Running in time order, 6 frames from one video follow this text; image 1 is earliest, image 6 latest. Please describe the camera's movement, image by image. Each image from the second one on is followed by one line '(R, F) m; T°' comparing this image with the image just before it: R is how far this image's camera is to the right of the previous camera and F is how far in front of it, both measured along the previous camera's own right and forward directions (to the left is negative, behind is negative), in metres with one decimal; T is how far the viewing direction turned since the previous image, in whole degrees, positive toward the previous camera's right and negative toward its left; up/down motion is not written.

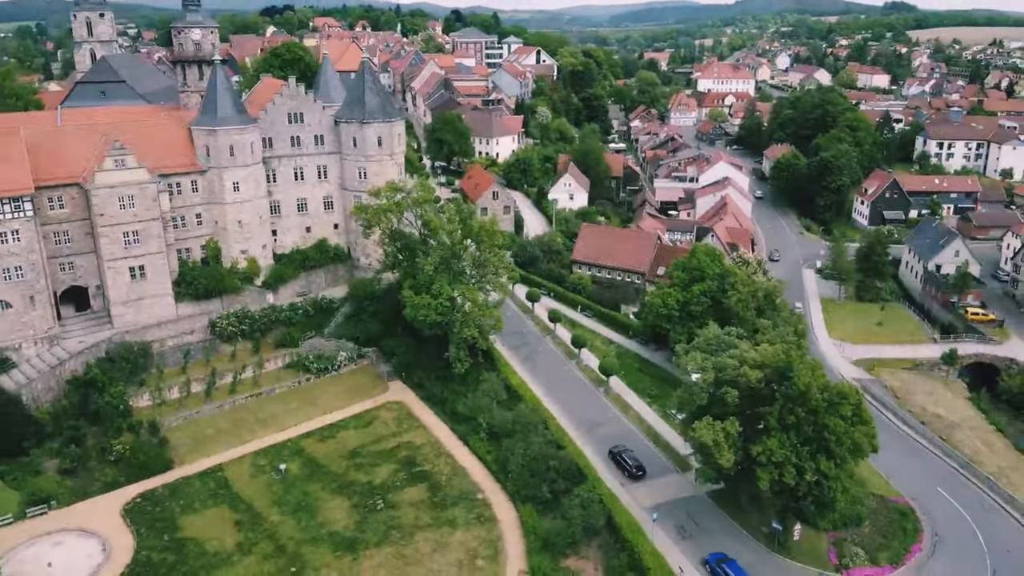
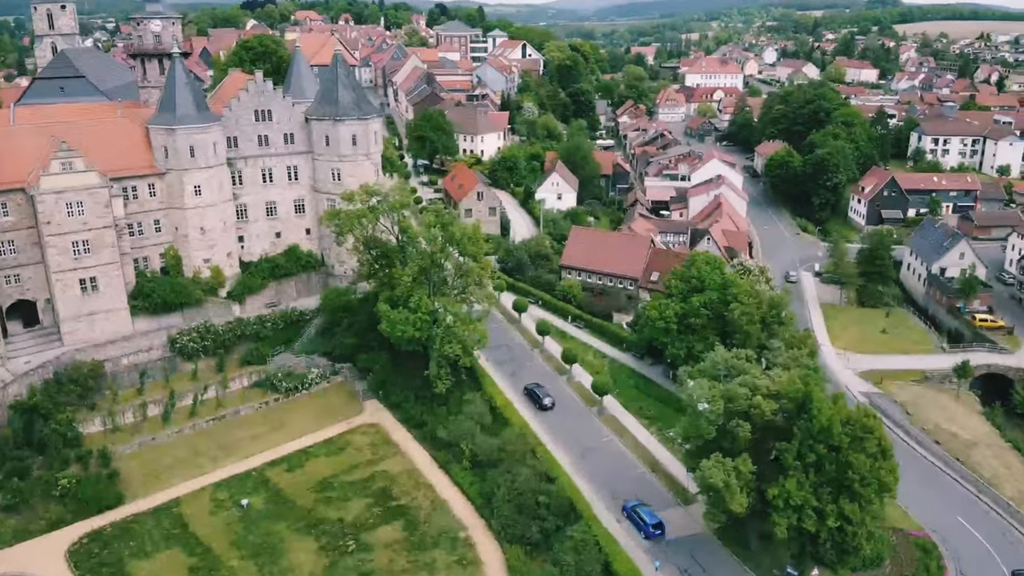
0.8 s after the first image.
(+0.1, +3.5) m; +1°
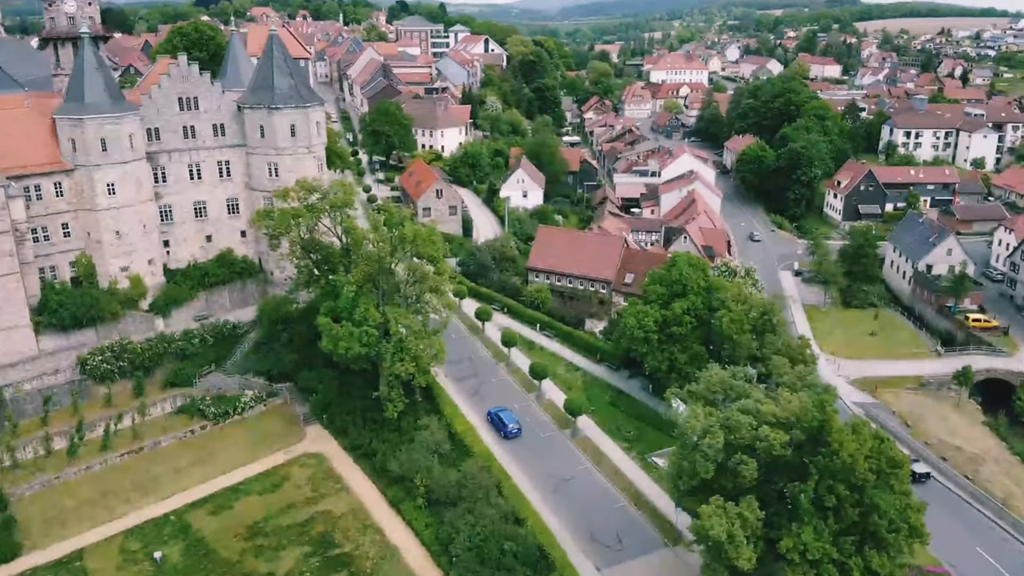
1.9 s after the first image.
(+0.4, +4.9) m; +3°
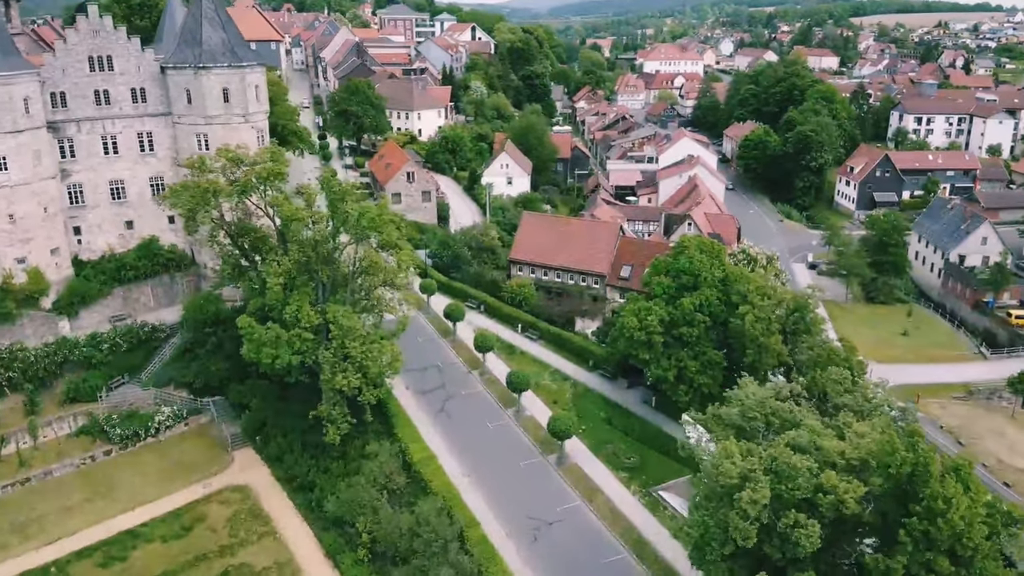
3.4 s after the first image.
(+0.8, +6.9) m; +1°
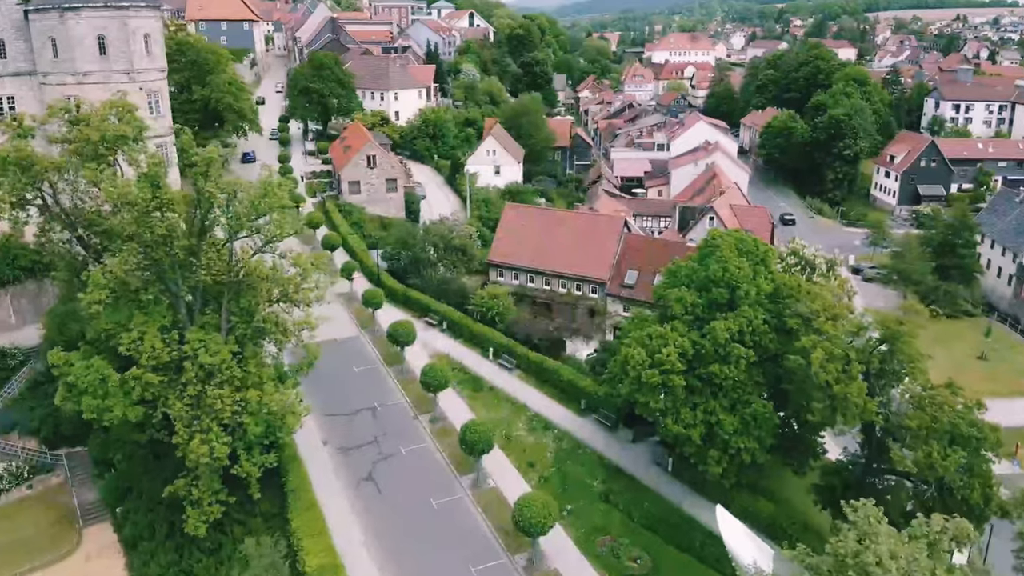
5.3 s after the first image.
(+1.5, +9.1) m; -1°
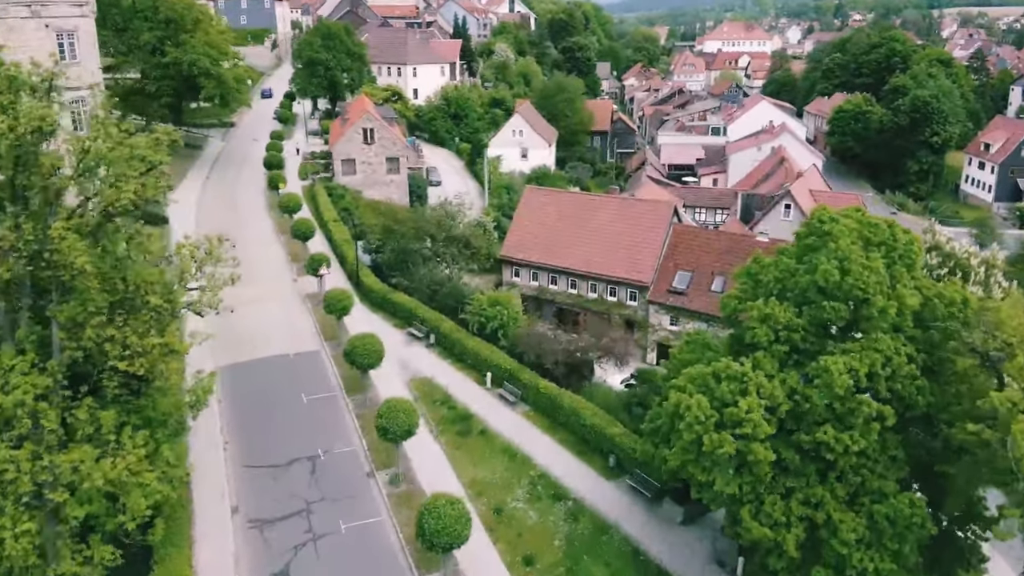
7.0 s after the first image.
(+1.0, +7.4) m; -3°
